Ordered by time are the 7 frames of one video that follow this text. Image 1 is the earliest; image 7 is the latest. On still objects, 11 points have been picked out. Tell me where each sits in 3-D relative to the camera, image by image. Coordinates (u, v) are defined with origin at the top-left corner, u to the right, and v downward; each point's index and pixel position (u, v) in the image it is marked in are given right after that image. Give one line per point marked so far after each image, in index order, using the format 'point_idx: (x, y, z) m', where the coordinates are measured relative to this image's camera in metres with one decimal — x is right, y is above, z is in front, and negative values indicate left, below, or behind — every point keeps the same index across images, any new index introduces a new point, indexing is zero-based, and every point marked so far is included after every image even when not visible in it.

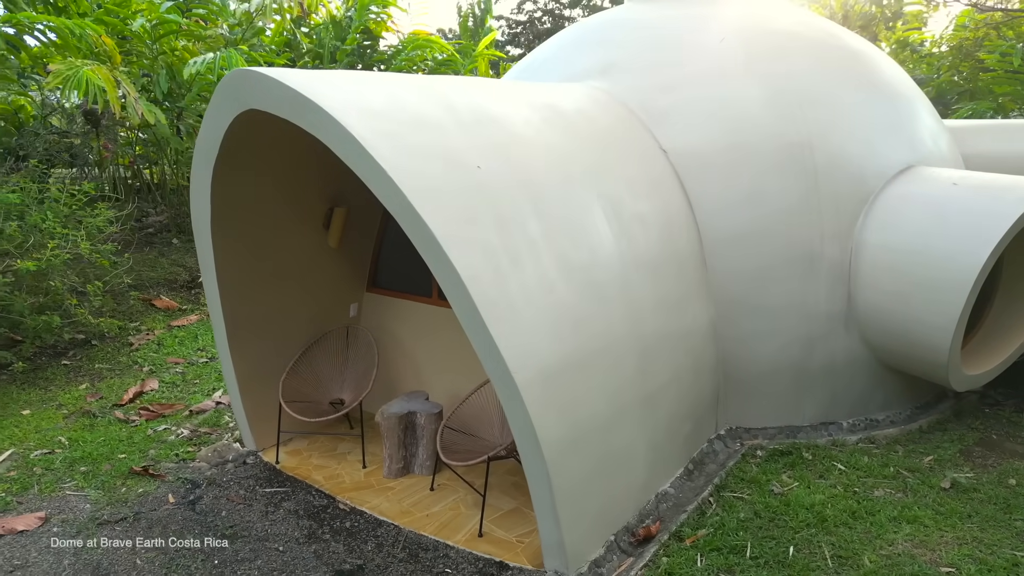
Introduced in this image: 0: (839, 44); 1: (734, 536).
0: (+1.9, +1.4, +4.5) m
1: (+0.8, -1.0, +3.1) m
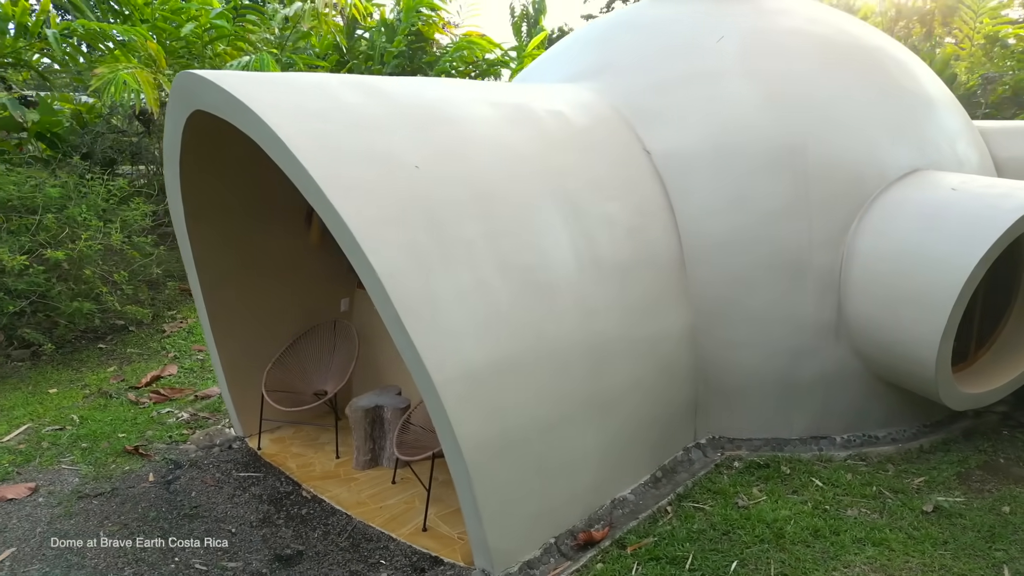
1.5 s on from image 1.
0: (+1.9, +1.3, +4.3) m
1: (+0.6, -1.0, +3.1) m
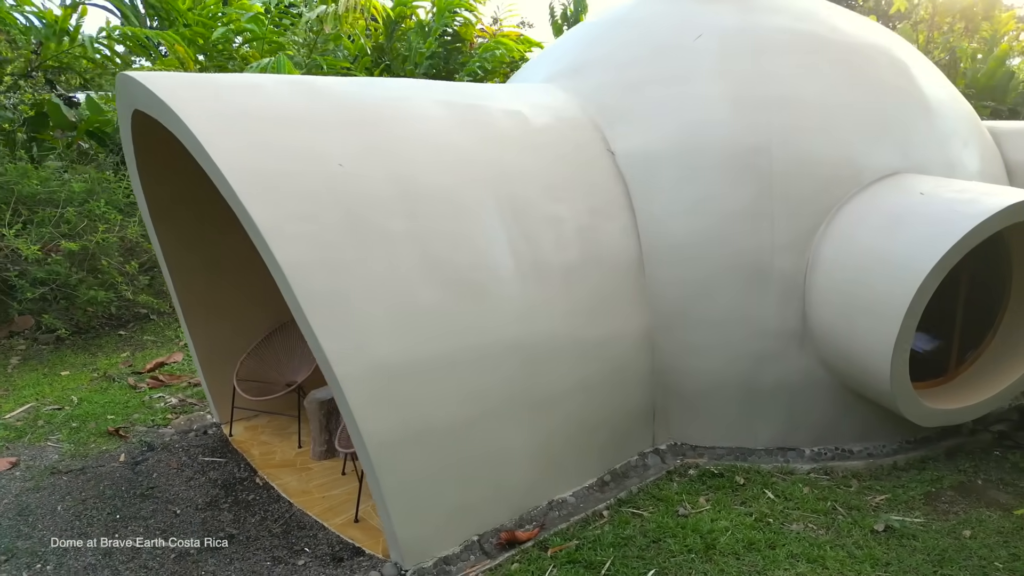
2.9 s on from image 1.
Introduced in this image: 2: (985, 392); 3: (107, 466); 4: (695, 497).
0: (+1.7, +1.3, +4.1) m
1: (+0.3, -1.0, +3.0) m
2: (+2.1, -0.5, +3.5) m
3: (-1.9, -0.8, +3.7) m
4: (+0.8, -0.9, +3.5) m
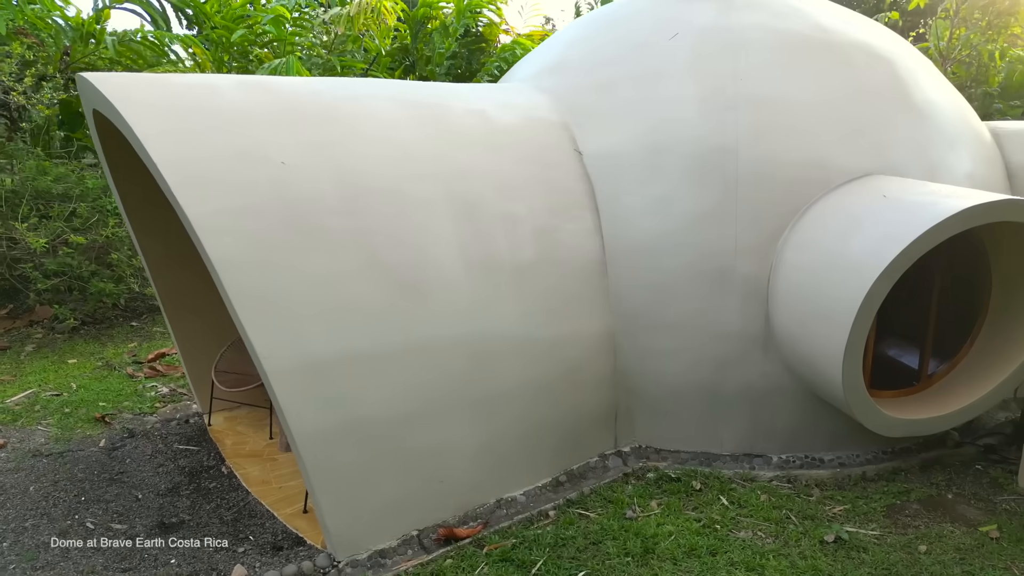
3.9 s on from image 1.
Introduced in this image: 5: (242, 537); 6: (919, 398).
0: (+1.6, +1.3, +4.0) m
1: (+0.1, -1.0, +3.0) m
2: (+1.8, -0.5, +3.4) m
3: (-2.0, -0.8, +3.9) m
4: (+0.6, -0.9, +3.4) m
5: (-1.0, -1.0, +3.1) m
6: (+1.7, -0.5, +3.5) m
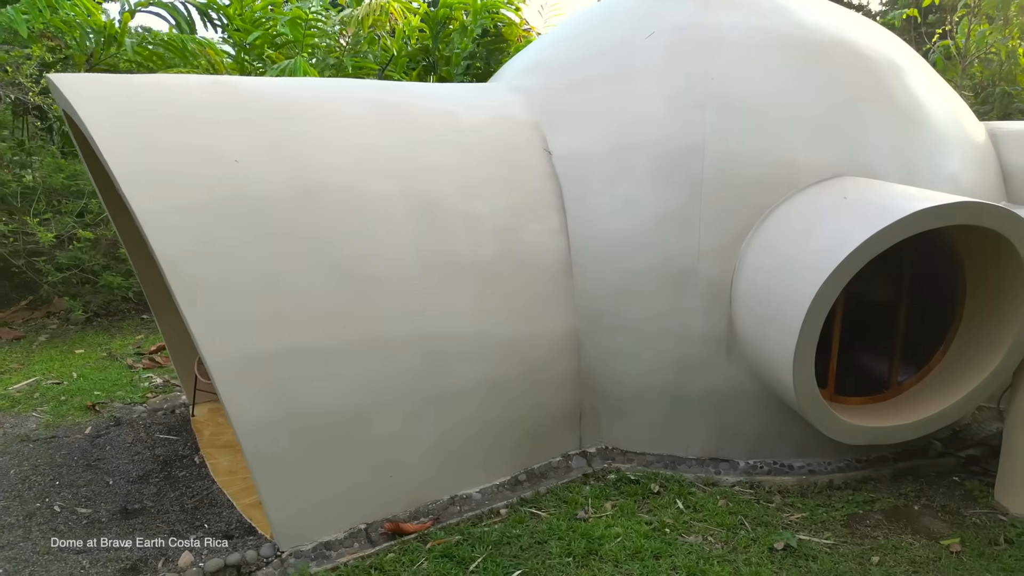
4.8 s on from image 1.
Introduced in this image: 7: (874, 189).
0: (+1.5, +1.2, +3.9) m
1: (-0.1, -1.0, +3.1) m
2: (+1.7, -0.5, +3.3) m
3: (-2.2, -0.7, +4.0) m
4: (+0.4, -0.9, +3.4) m
5: (-1.3, -0.9, +3.2) m
6: (+1.6, -0.5, +3.4) m
7: (+1.5, +0.4, +3.3) m
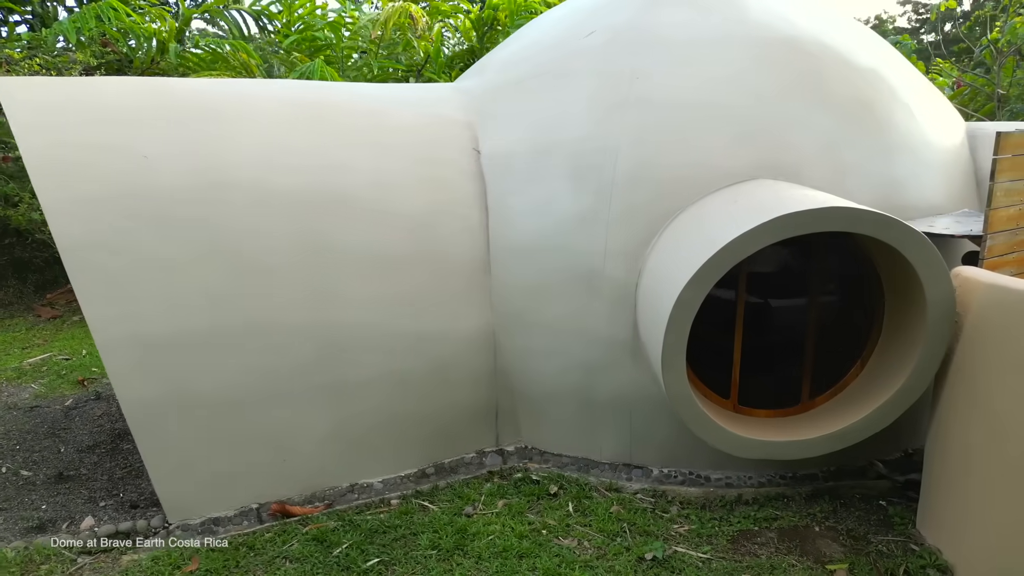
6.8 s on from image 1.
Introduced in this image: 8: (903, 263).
0: (+1.2, +1.2, +3.8) m
1: (-0.6, -1.0, +3.1) m
2: (+1.2, -0.5, +3.1) m
3: (-2.5, -0.7, +4.4) m
4: (-0.1, -0.9, +3.4) m
5: (-1.7, -0.9, +3.5) m
6: (+1.1, -0.5, +3.2) m
7: (+1.0, +0.4, +3.1) m
8: (+1.4, +0.1, +2.9) m
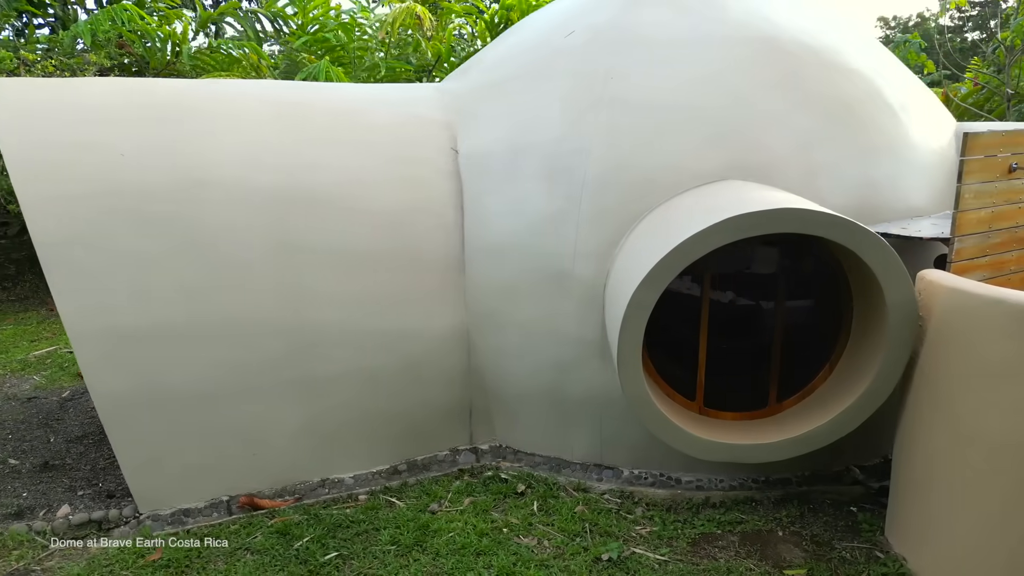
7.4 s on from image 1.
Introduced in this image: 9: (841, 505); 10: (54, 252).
0: (+1.1, +1.2, +3.7) m
1: (-0.8, -0.9, +3.2) m
2: (+1.0, -0.5, +3.1) m
3: (-2.6, -0.6, +4.5) m
4: (-0.2, -0.9, +3.4) m
5: (-1.8, -0.9, +3.6) m
6: (+1.0, -0.5, +3.2) m
7: (+0.9, +0.4, +3.1) m
8: (+1.2, +0.1, +2.8) m
9: (+1.4, -0.9, +3.4) m
10: (-1.8, +0.1, +3.1) m
